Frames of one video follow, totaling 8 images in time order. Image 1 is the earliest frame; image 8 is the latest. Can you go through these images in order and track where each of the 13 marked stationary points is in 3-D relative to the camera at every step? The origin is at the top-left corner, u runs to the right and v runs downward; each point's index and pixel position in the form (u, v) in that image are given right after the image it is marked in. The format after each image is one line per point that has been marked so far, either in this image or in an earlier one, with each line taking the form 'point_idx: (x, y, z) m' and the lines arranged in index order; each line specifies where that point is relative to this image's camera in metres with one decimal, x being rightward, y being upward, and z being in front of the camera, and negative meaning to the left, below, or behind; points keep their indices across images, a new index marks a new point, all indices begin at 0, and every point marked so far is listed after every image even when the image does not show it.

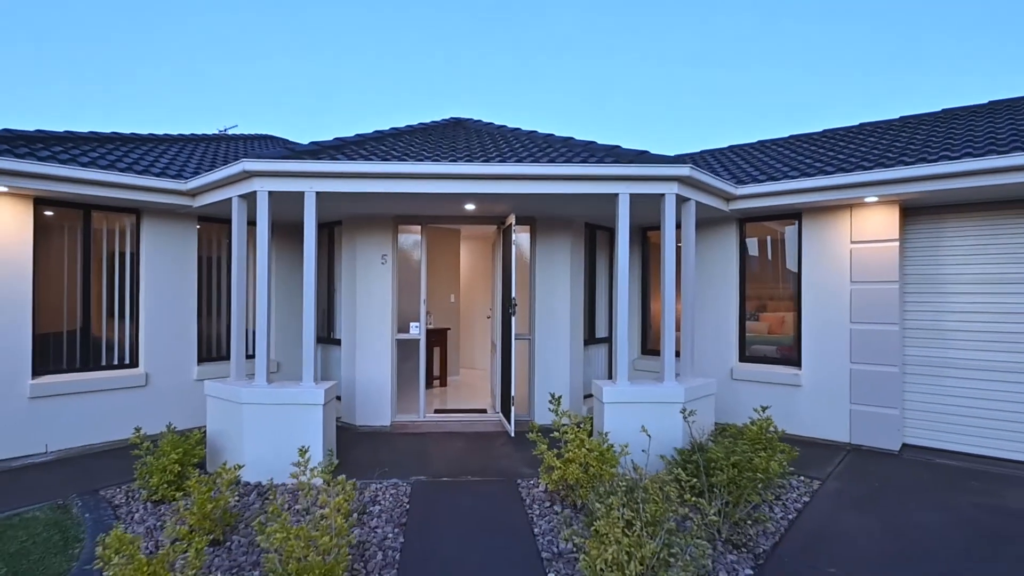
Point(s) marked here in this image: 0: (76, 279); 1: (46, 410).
0: (-4.3, +0.1, +5.0) m
1: (-4.3, -1.1, +4.7) m
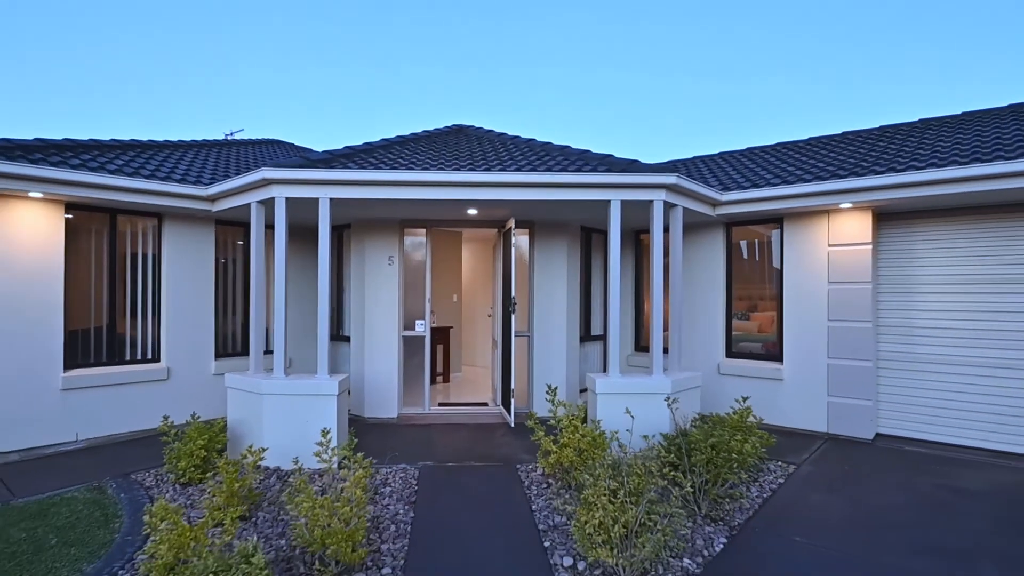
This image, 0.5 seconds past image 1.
0: (-4.3, +0.1, +5.3) m
1: (-4.3, -1.1, +5.1) m
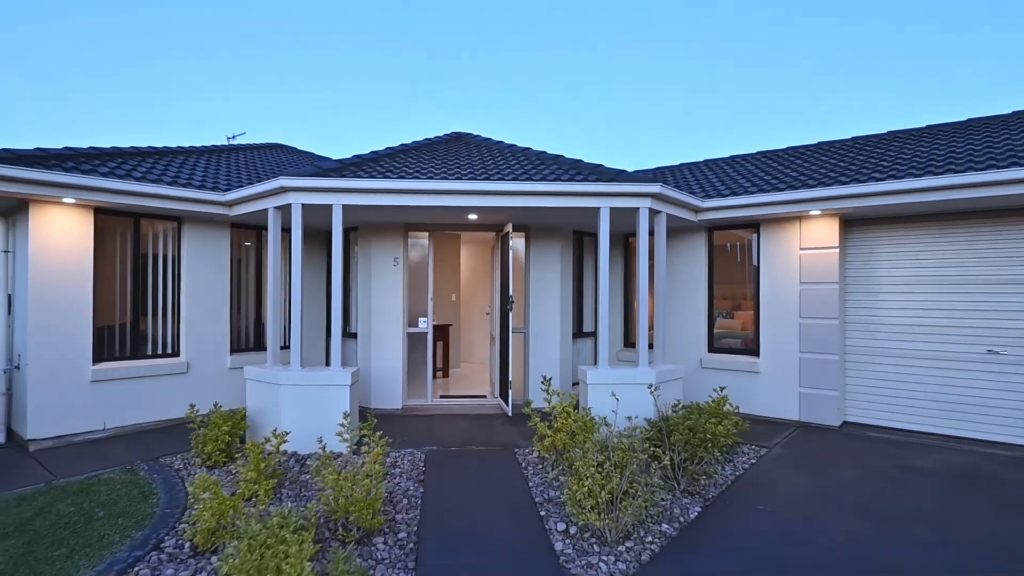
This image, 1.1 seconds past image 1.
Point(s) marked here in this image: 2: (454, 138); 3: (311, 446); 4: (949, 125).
0: (-4.3, +0.1, +5.7) m
1: (-4.3, -1.1, +5.4) m
2: (-1.0, +2.5, +8.5) m
3: (-2.0, -1.6, +5.0) m
4: (+6.4, +2.4, +7.5) m
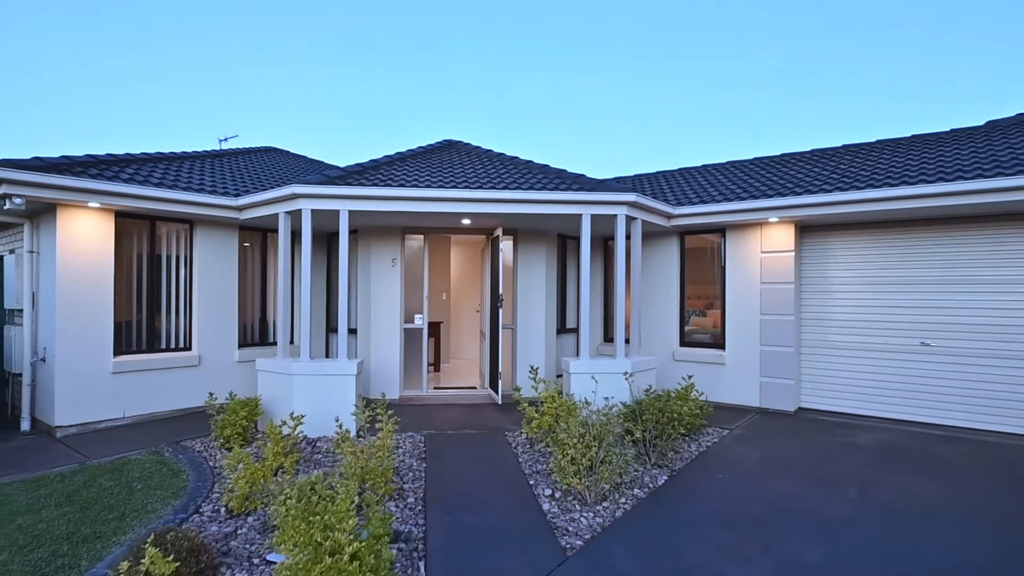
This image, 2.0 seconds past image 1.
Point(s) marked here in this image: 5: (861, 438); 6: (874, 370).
0: (-4.4, +0.1, +6.1) m
1: (-4.4, -1.1, +5.9) m
2: (-1.2, +2.5, +9.0) m
3: (-2.1, -1.5, +5.5) m
4: (+6.2, +2.4, +8.3) m
5: (+4.0, -1.7, +5.8) m
6: (+4.7, -1.1, +6.7) m
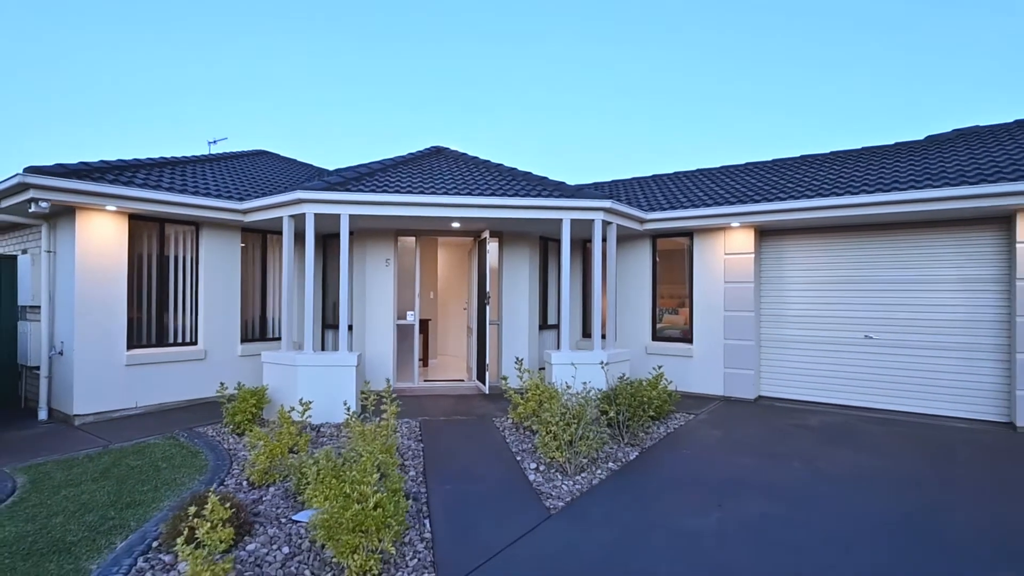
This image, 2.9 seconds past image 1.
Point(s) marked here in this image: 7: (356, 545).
0: (-4.6, +0.1, +6.5) m
1: (-4.6, -1.1, +6.3) m
2: (-1.5, +2.5, +9.5) m
3: (-2.2, -1.5, +6.0) m
4: (+5.9, +2.4, +9.1) m
5: (+3.8, -1.7, +6.5) m
6: (+4.5, -1.0, +7.4) m
7: (-0.9, -1.5, +3.0) m
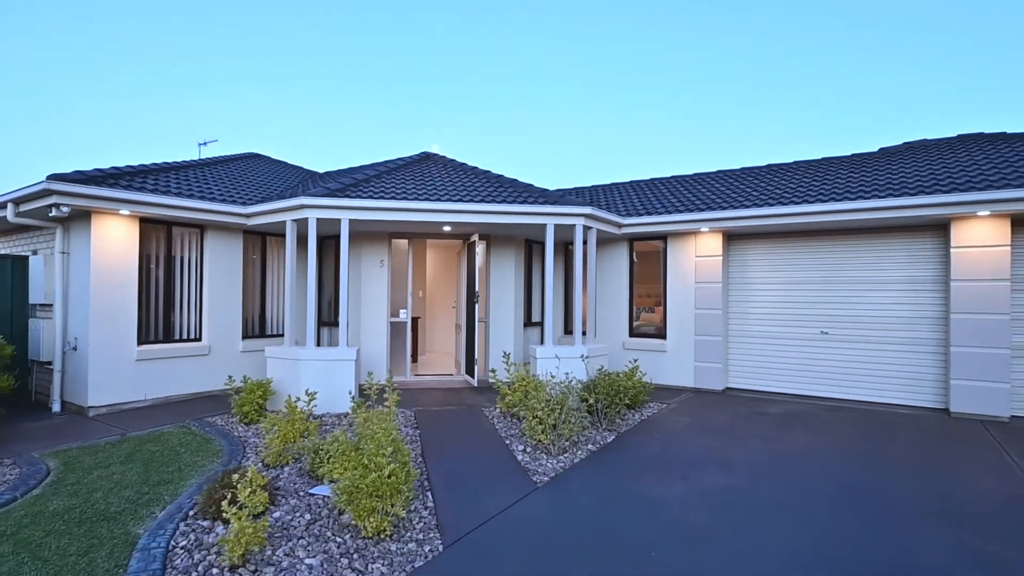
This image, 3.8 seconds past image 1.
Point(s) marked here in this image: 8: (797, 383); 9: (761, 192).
0: (-4.7, +0.2, +6.9) m
1: (-4.7, -1.1, +6.6) m
2: (-1.7, +2.5, +10.0) m
3: (-2.4, -1.5, +6.5) m
4: (+5.7, +2.4, +9.8) m
5: (+3.6, -1.7, +7.2) m
6: (+4.3, -1.0, +8.1) m
7: (-1.0, -1.5, +3.5) m
8: (+4.5, -1.5, +8.0) m
9: (+4.1, +1.5, +8.4) m
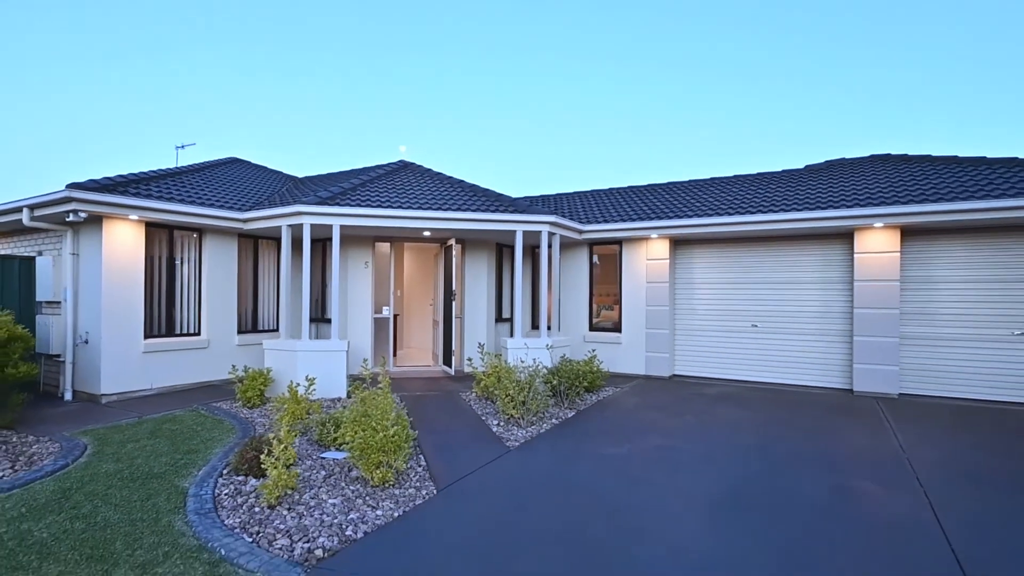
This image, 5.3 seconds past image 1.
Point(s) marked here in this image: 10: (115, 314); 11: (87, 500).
0: (-5.1, +0.2, +7.5) m
1: (-5.1, -1.0, +7.3) m
2: (-2.3, +2.5, +10.8) m
3: (-2.7, -1.5, +7.3) m
4: (+5.1, +2.4, +11.1) m
5: (+3.2, -1.7, +8.4) m
6: (+3.8, -1.0, +9.3) m
7: (-1.1, -1.5, +4.4) m
8: (+4.0, -1.5, +9.3) m
9: (+3.6, +1.6, +9.6) m
10: (-5.3, -0.4, +6.9) m
11: (-3.2, -1.6, +3.9) m
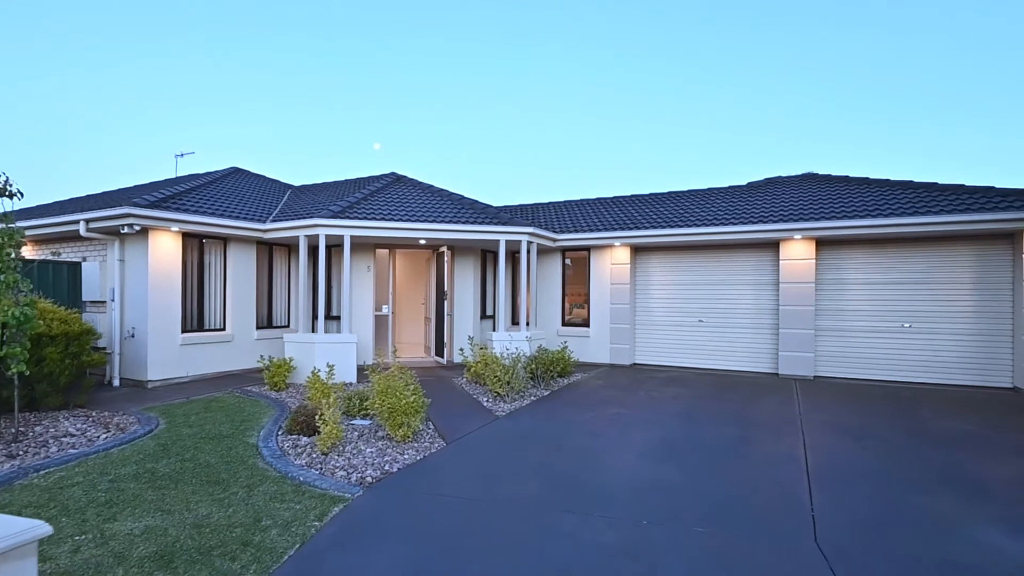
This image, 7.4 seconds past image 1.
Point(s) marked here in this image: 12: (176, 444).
0: (-5.4, +0.1, +8.7) m
1: (-5.3, -1.1, +8.4) m
2: (-2.8, +2.5, +12.1) m
3: (-3.0, -1.5, +8.6) m
4: (+4.6, +2.4, +12.8) m
5: (+2.9, -1.7, +10.0) m
6: (+3.5, -1.1, +10.9) m
7: (-1.2, -1.5, +5.8) m
8: (+3.6, -1.5, +10.9) m
9: (+3.2, +1.5, +11.2) m
10: (-5.6, -0.4, +8.0) m
11: (-3.3, -1.6, +5.2) m
12: (-3.5, -1.6, +5.4) m
